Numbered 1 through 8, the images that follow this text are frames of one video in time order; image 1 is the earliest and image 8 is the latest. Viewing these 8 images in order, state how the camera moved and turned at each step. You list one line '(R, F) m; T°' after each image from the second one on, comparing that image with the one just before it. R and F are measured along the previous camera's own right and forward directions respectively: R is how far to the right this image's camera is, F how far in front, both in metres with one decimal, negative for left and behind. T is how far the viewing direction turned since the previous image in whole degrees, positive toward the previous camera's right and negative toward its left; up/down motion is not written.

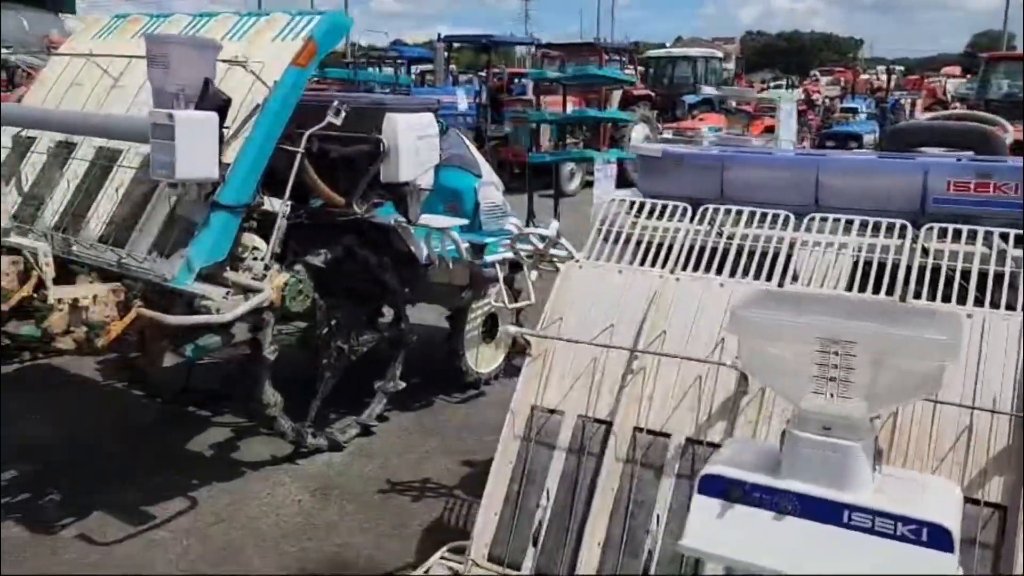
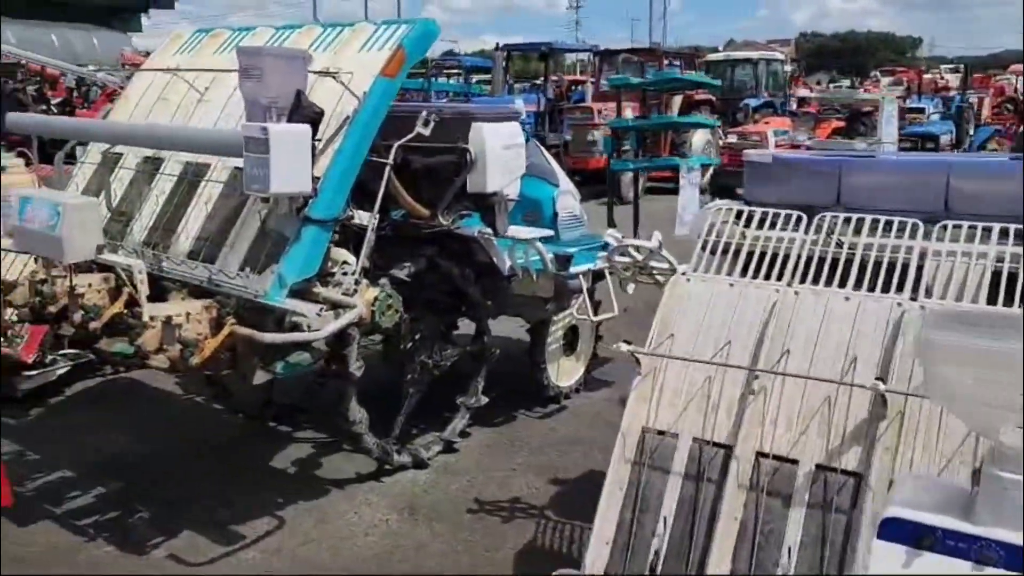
(-0.2, +0.2) m; -3°
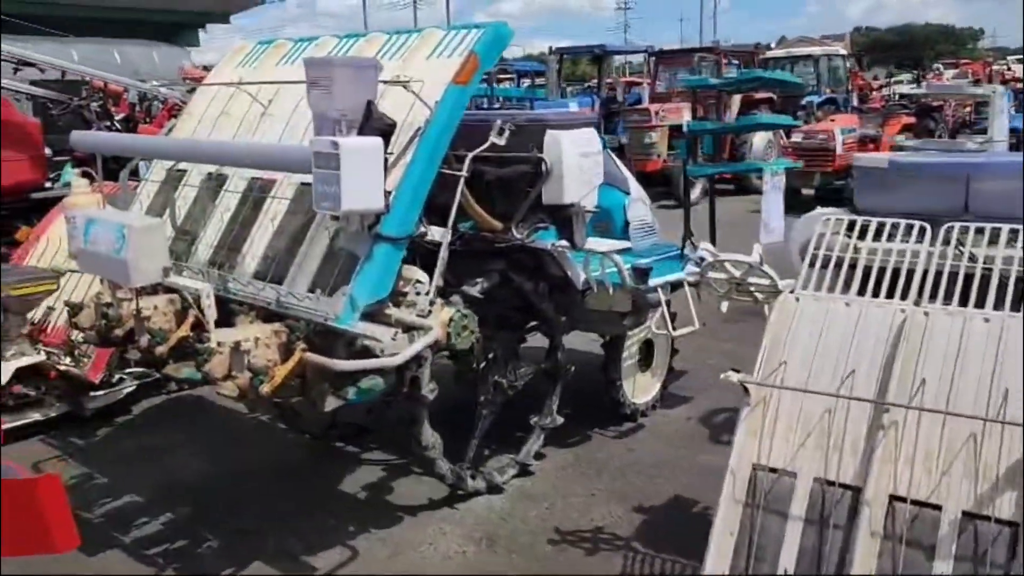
(-0.2, +0.3) m; -3°
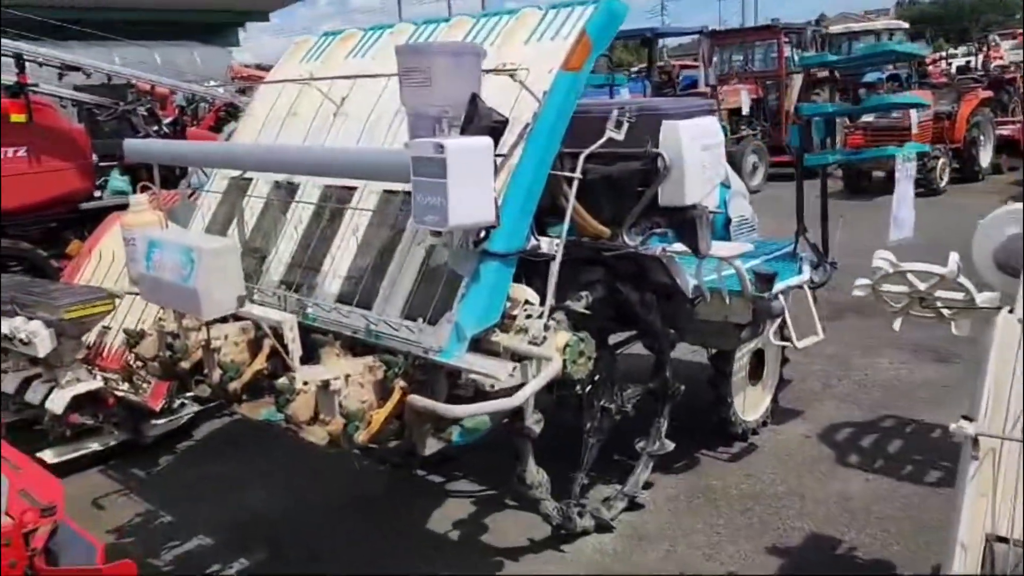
(-0.4, +0.6) m; -3°
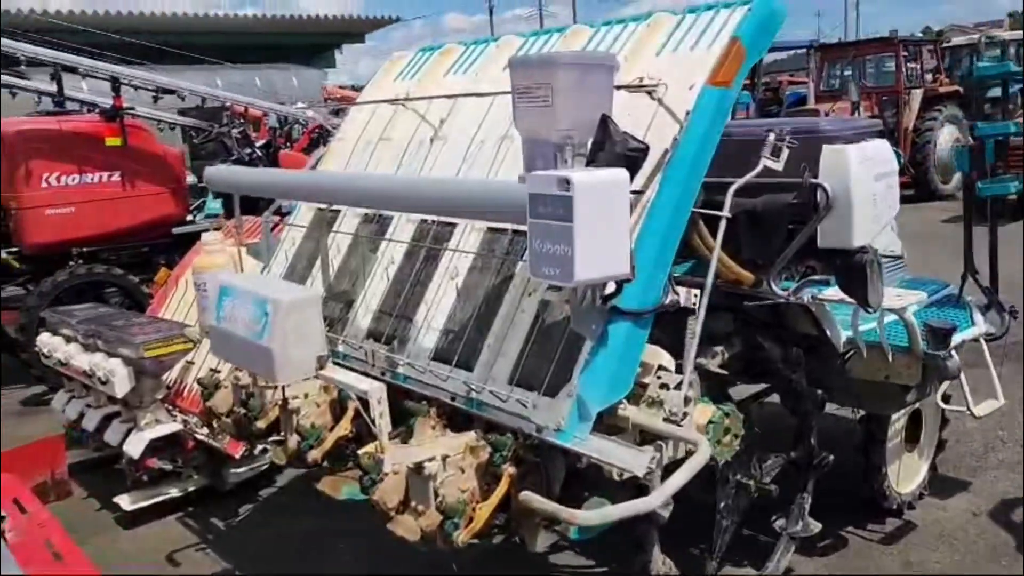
(-0.2, +0.6) m; -6°
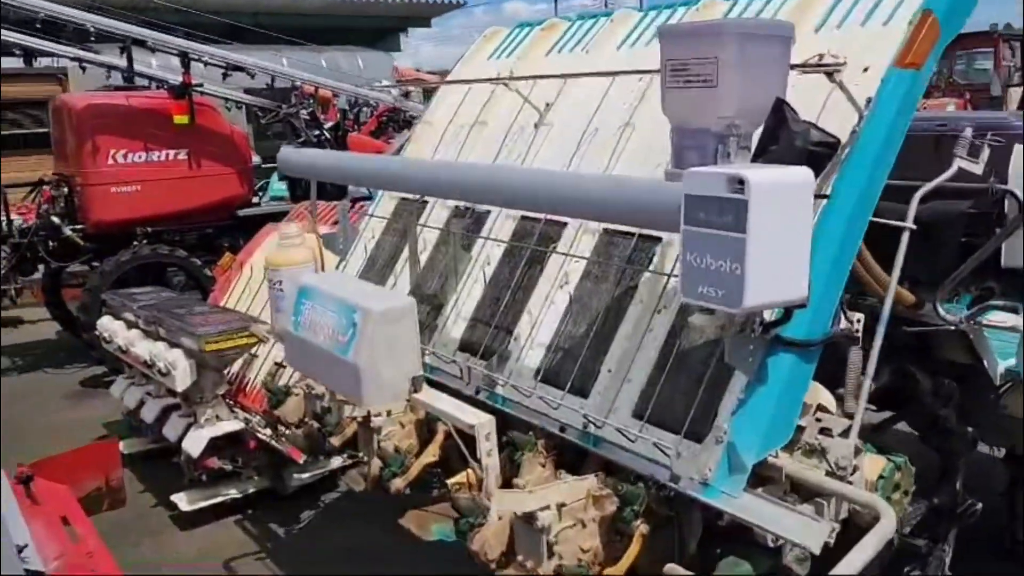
(-0.2, +0.5) m; -3°
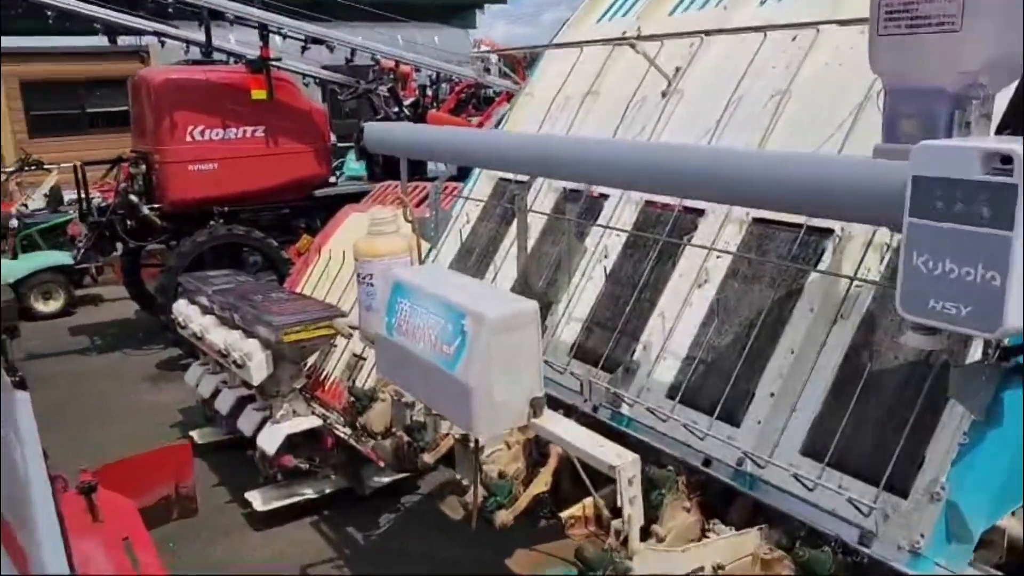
(-0.2, +0.5) m; -5°
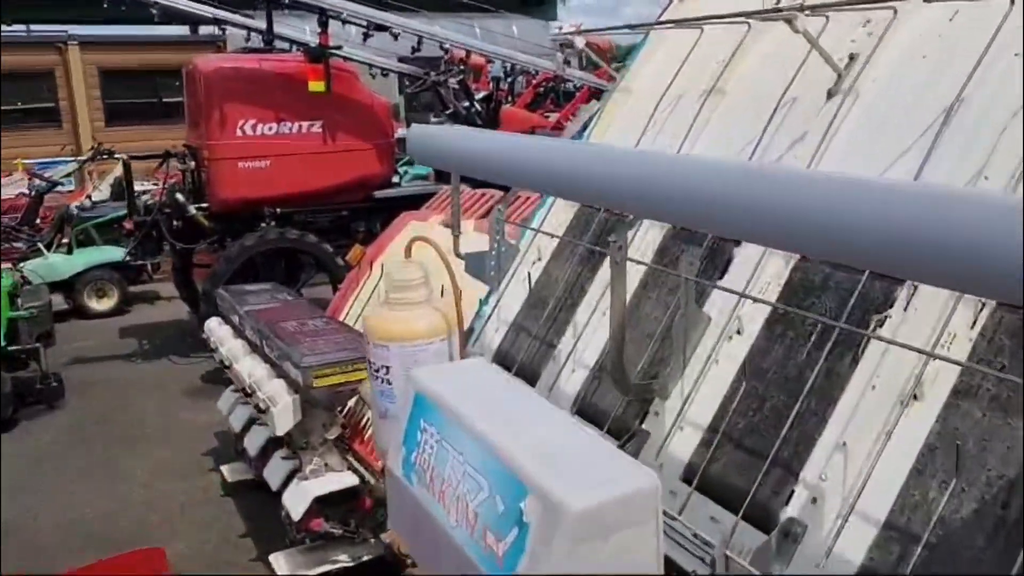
(0.0, +0.9) m; -5°
